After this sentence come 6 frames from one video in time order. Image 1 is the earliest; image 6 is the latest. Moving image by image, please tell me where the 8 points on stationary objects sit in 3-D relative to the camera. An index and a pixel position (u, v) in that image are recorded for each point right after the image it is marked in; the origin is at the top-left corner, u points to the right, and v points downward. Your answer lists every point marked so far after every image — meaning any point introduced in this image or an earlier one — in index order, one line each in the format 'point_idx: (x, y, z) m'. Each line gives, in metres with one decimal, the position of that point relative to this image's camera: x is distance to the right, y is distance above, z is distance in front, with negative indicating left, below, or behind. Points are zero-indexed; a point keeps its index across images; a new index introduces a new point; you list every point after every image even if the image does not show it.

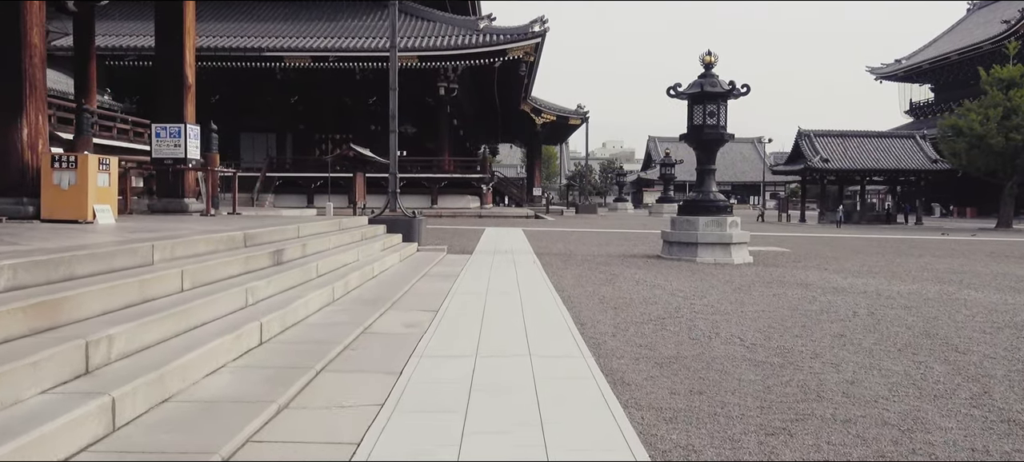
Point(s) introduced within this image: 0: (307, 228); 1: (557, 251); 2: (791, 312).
0: (-2.9, 0.0, +8.2) m
1: (+1.0, -0.4, +12.7) m
2: (+3.1, -0.9, +6.3) m
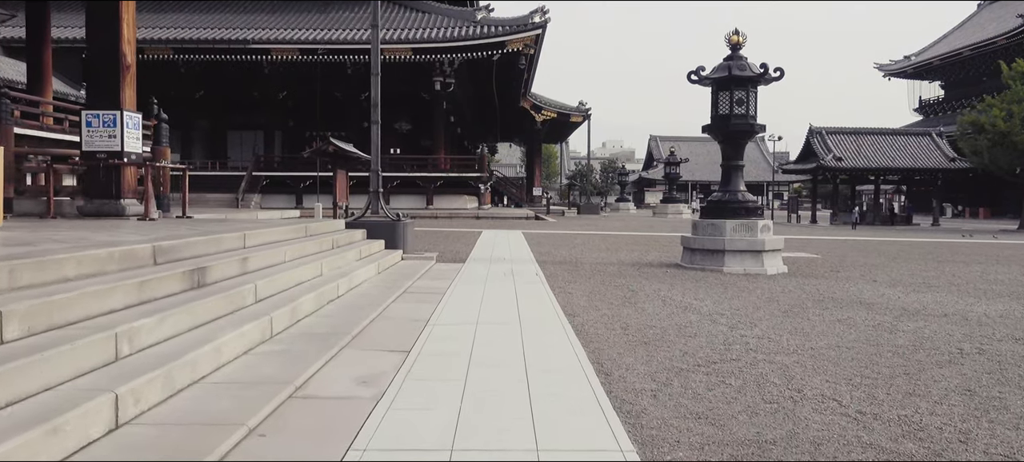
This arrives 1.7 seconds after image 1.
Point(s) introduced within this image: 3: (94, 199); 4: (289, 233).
0: (-2.9, 0.0, +6.7) m
1: (+1.0, -0.5, +11.2) m
2: (+3.1, -1.0, +4.8) m
3: (-5.9, +0.5, +8.2) m
4: (-2.9, 0.0, +7.7) m
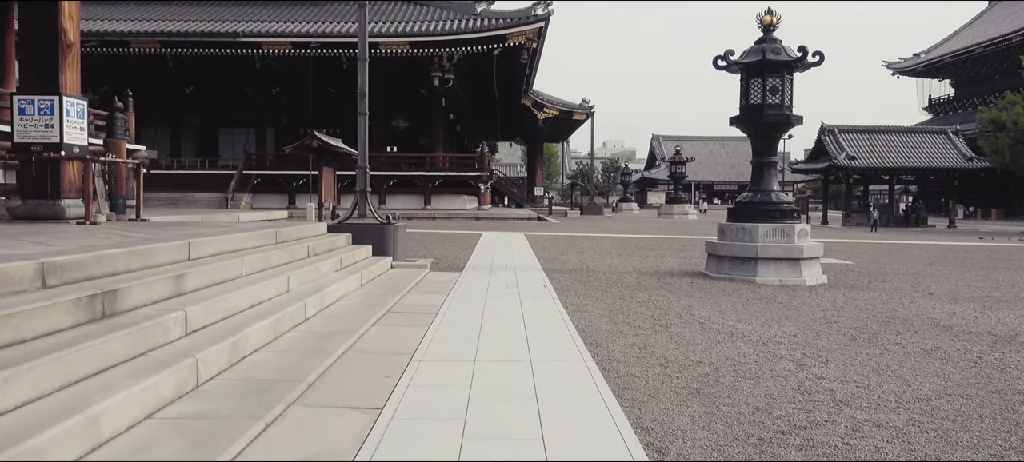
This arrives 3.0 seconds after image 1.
0: (-2.9, -0.1, +5.5) m
1: (+1.0, -0.6, +10.1) m
2: (+3.1, -1.1, +3.6) m
3: (-5.8, +0.4, +7.0) m
4: (-2.9, -0.1, +6.5) m
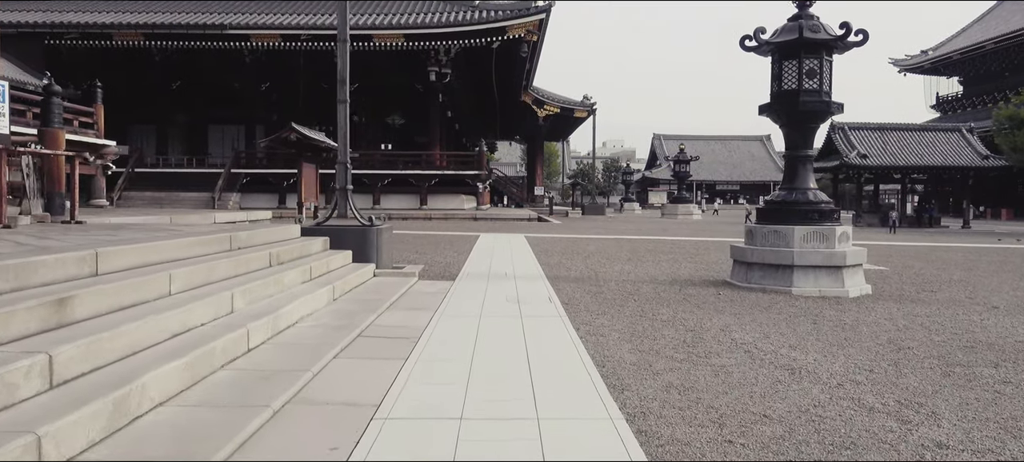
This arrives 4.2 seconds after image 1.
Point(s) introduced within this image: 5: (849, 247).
0: (-2.9, -0.2, +4.4) m
1: (+1.0, -0.7, +8.9) m
2: (+3.1, -1.1, +2.5) m
3: (-5.9, +0.3, +5.9) m
4: (-2.9, -0.2, +5.4) m
5: (+4.5, -0.2, +7.7) m
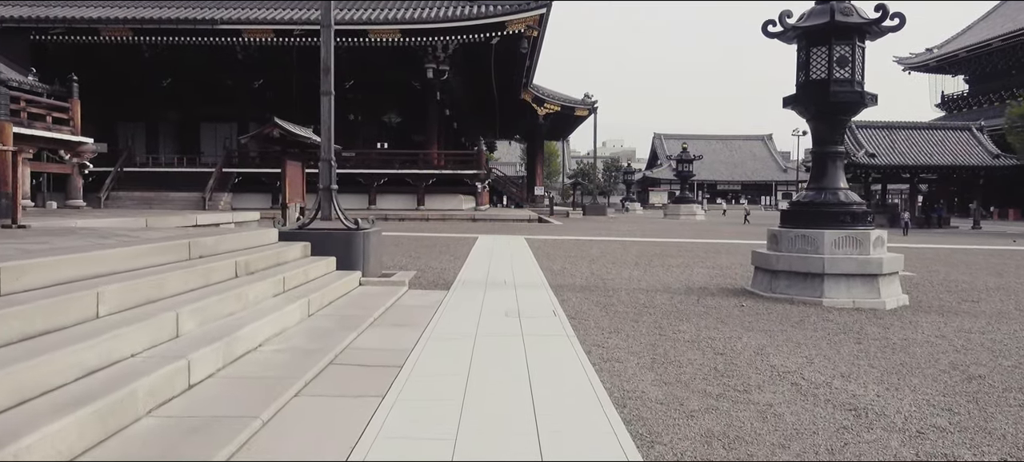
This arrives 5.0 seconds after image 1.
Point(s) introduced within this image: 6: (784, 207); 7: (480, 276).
0: (-2.9, -0.2, +3.7) m
1: (+1.0, -0.7, +8.2) m
2: (+3.1, -1.2, +1.8) m
3: (-5.8, +0.3, +5.1) m
4: (-2.9, -0.2, +4.6) m
5: (+4.5, -0.3, +7.0) m
6: (+3.5, +0.3, +7.4) m
7: (-0.5, -0.7, +8.4) m
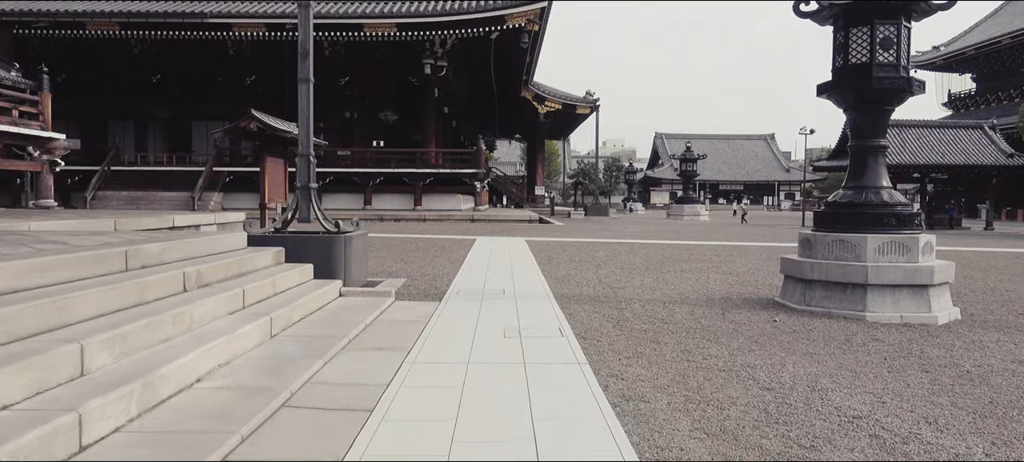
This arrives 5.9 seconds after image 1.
0: (-2.9, -0.3, +2.8) m
1: (+1.0, -0.8, +7.4) m
2: (+3.1, -1.2, +0.9) m
3: (-5.8, +0.2, +4.3) m
4: (-2.9, -0.3, +3.8) m
5: (+4.5, -0.3, +6.1) m
6: (+3.5, +0.3, +6.6) m
7: (-0.5, -0.7, +7.6) m
